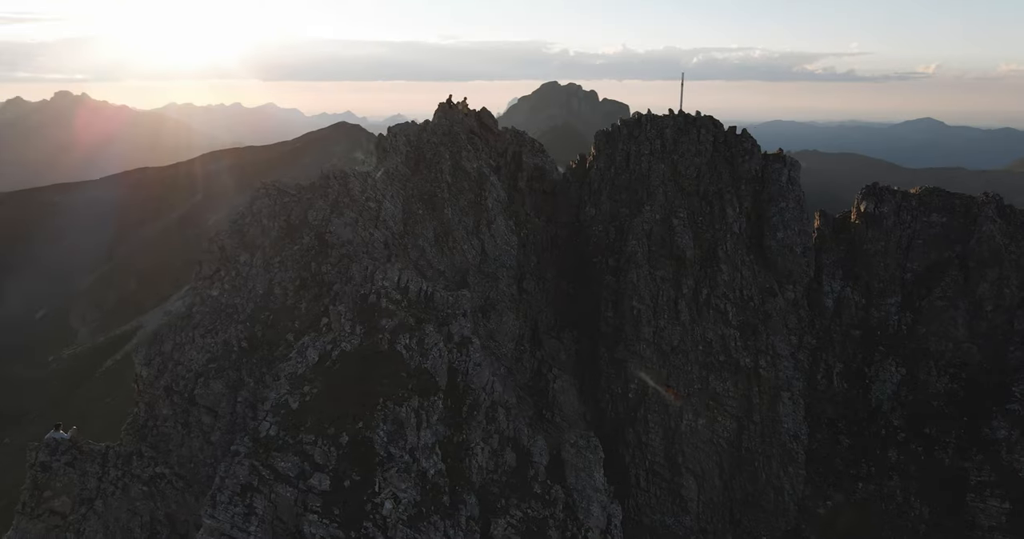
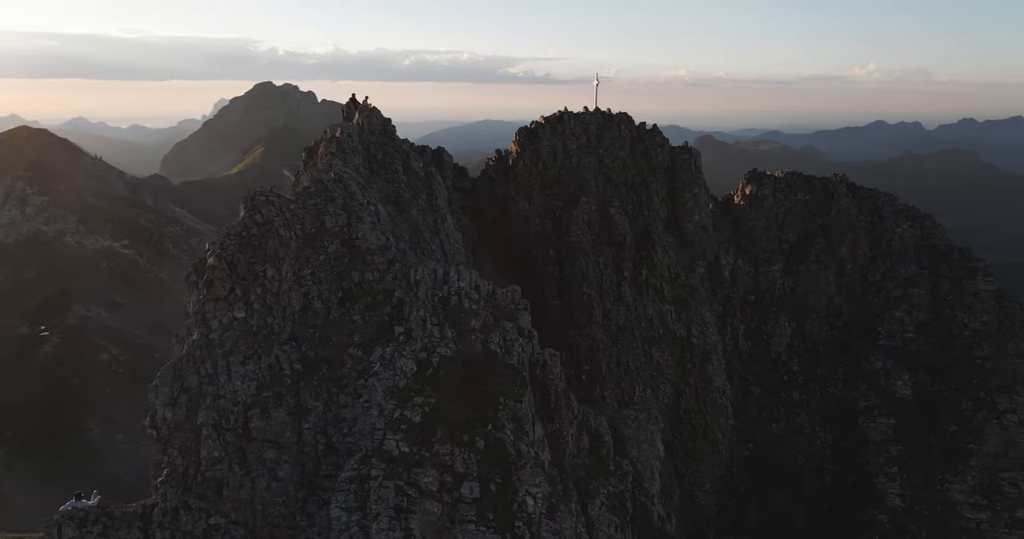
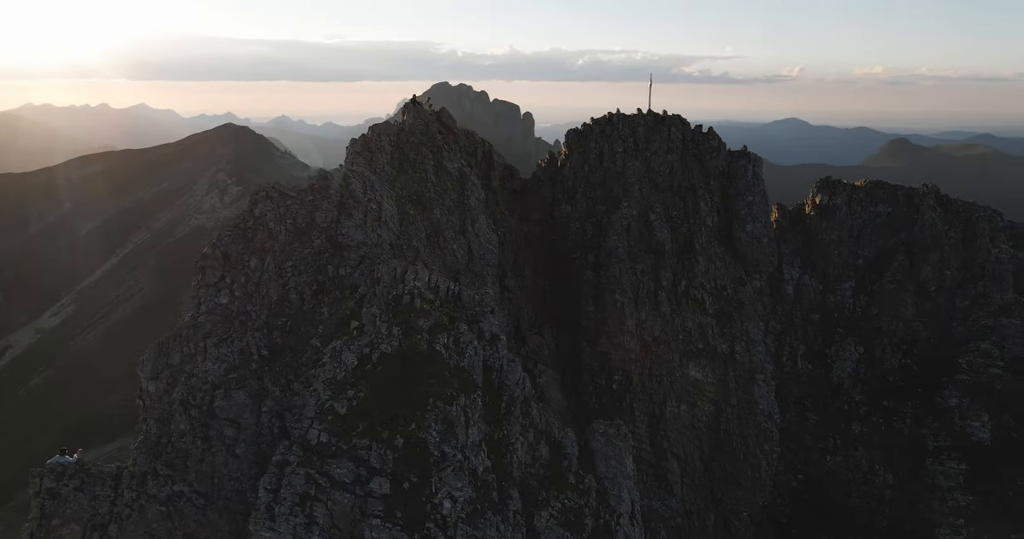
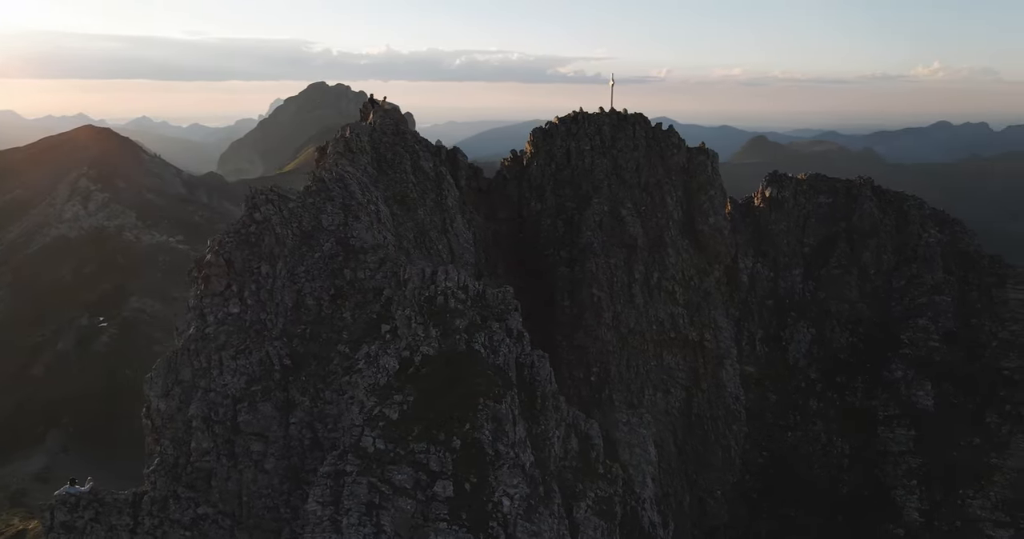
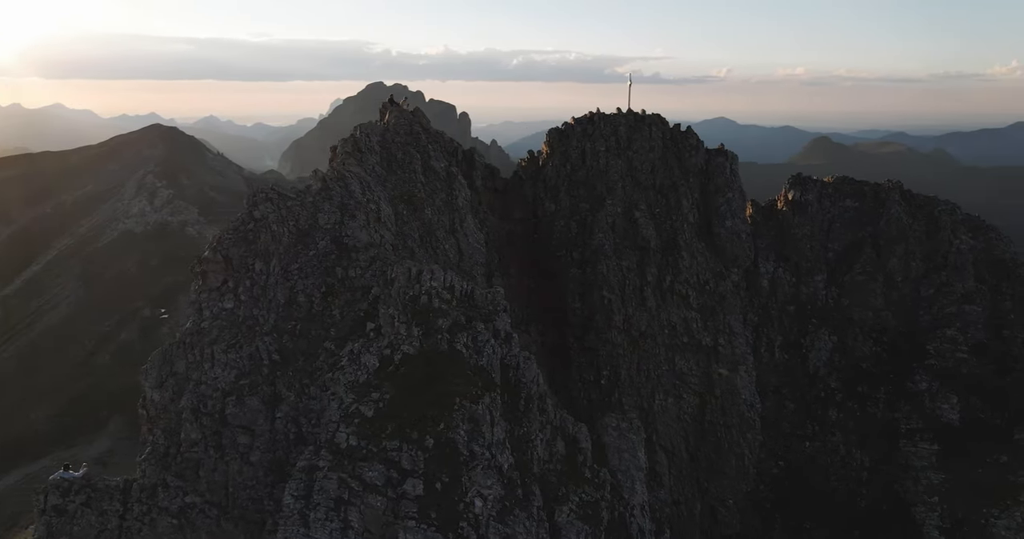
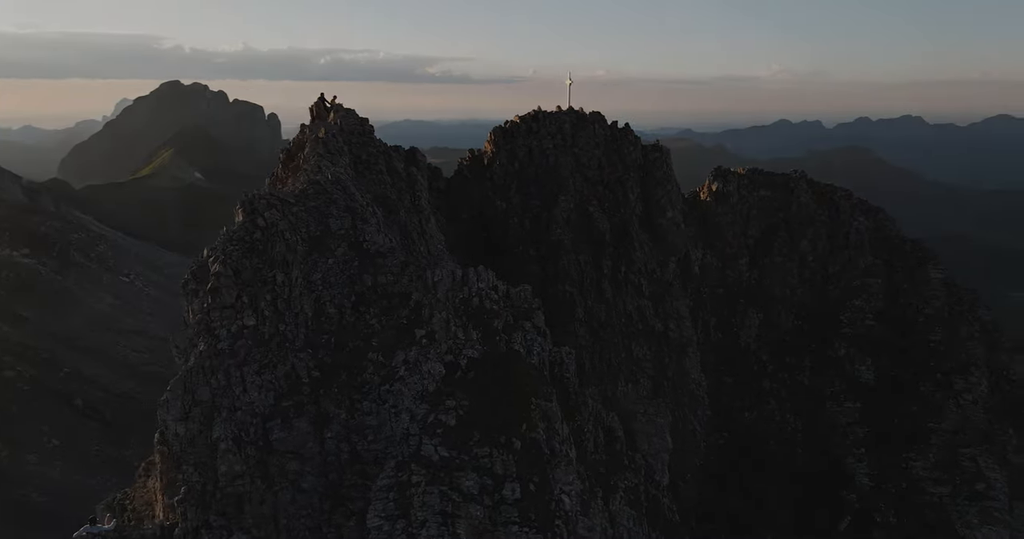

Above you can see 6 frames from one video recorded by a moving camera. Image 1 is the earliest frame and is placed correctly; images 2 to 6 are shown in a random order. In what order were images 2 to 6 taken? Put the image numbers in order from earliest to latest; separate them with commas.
3, 5, 4, 2, 6
